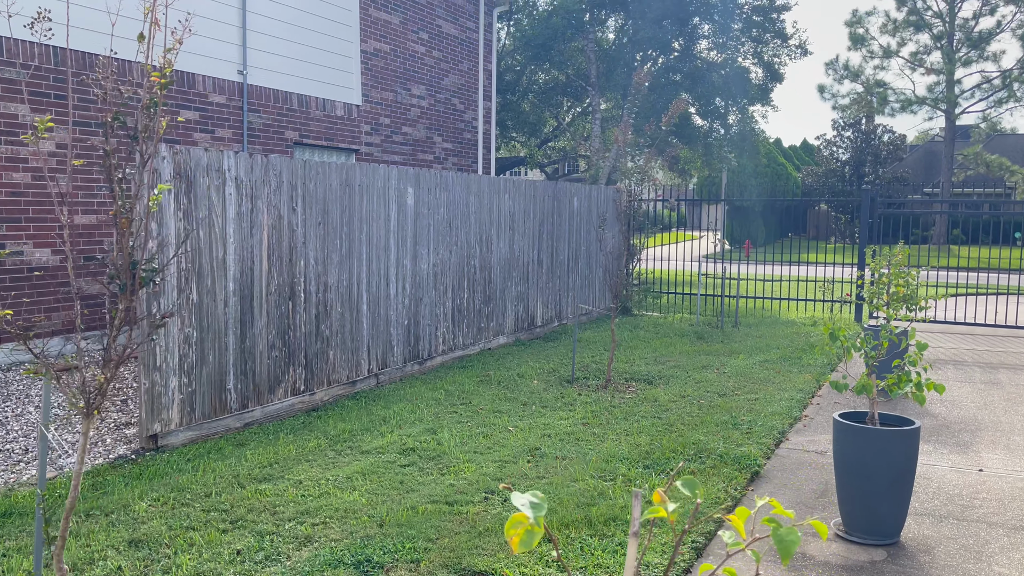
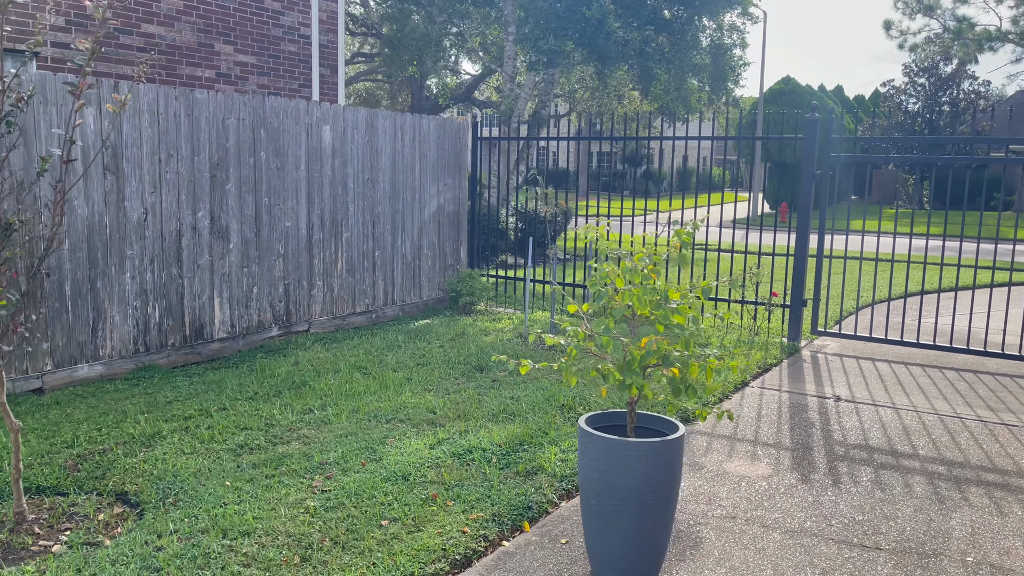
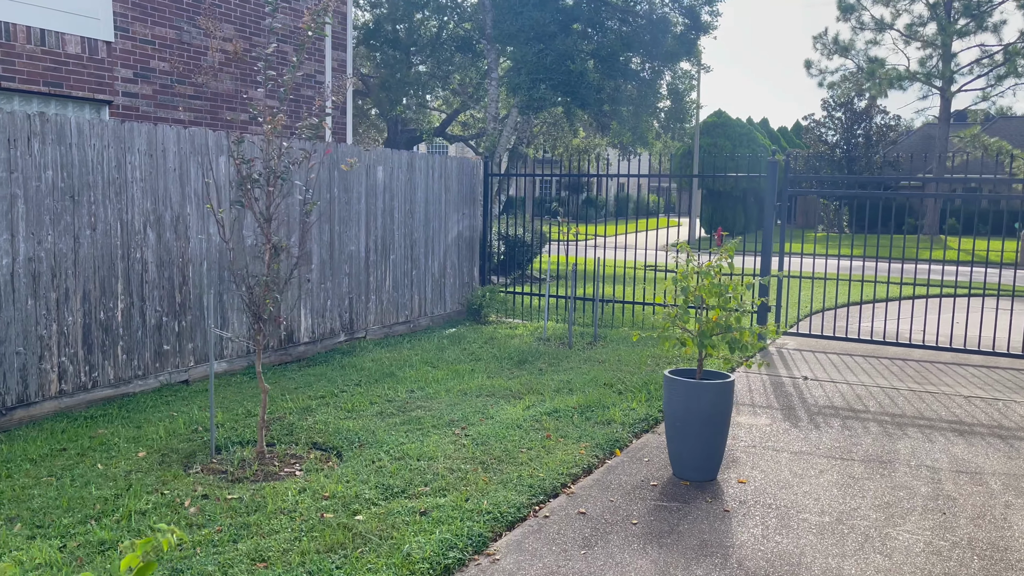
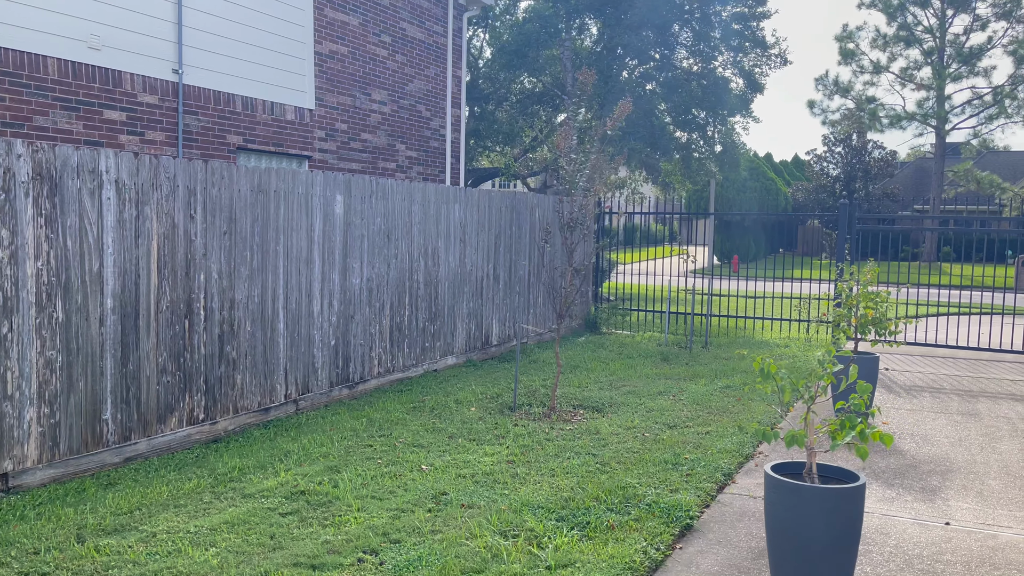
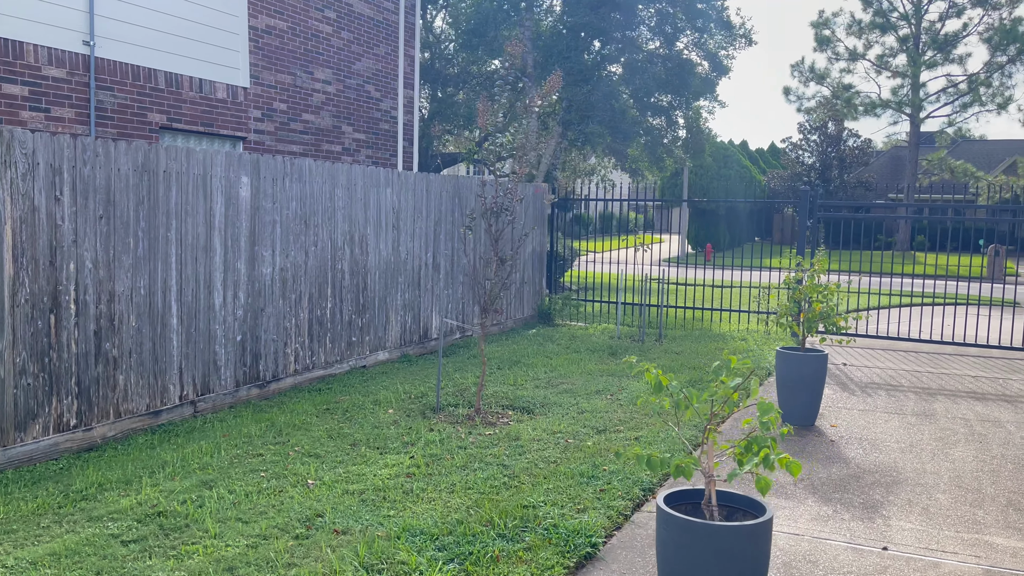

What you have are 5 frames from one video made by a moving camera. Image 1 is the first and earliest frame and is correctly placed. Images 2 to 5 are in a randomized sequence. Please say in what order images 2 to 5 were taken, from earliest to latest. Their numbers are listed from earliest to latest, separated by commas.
4, 5, 3, 2
